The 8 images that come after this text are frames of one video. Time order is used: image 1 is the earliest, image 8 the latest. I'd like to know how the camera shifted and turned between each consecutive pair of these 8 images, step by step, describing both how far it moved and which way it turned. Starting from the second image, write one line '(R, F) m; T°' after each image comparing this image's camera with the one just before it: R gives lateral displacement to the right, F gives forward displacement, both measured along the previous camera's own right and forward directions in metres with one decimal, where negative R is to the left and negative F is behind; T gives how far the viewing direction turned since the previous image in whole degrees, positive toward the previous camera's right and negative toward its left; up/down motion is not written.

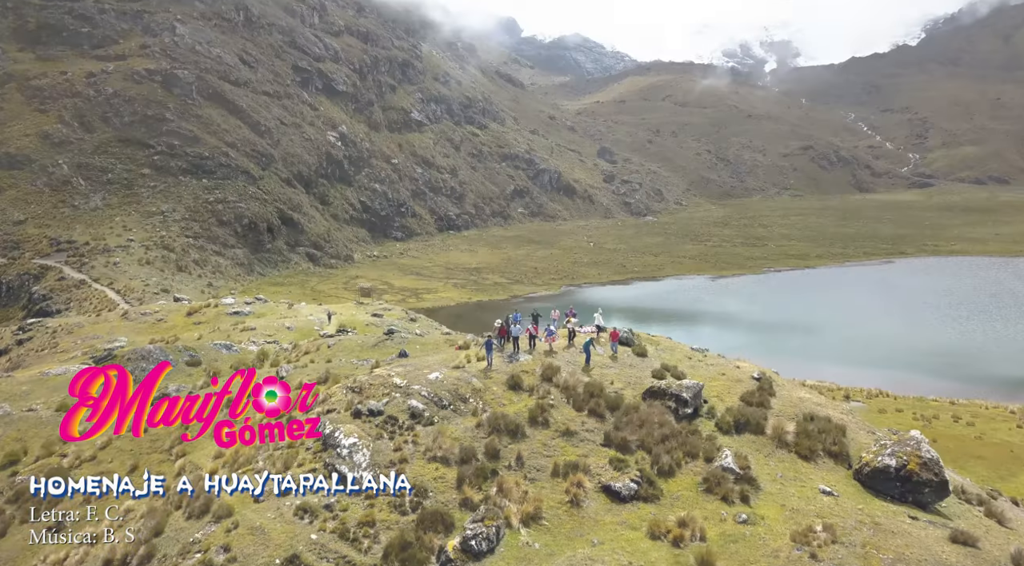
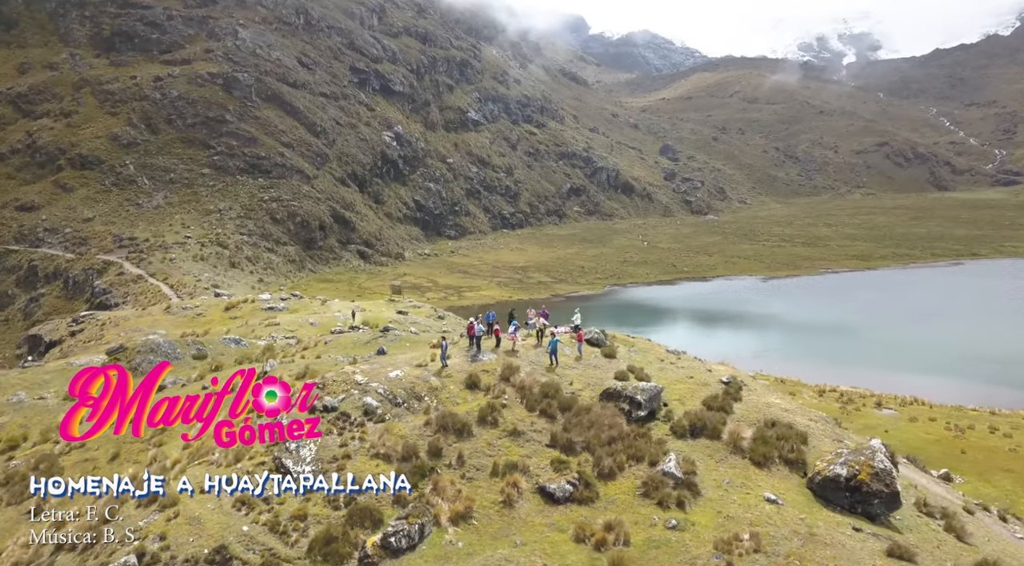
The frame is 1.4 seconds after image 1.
(+3.2, +0.2) m; -3°
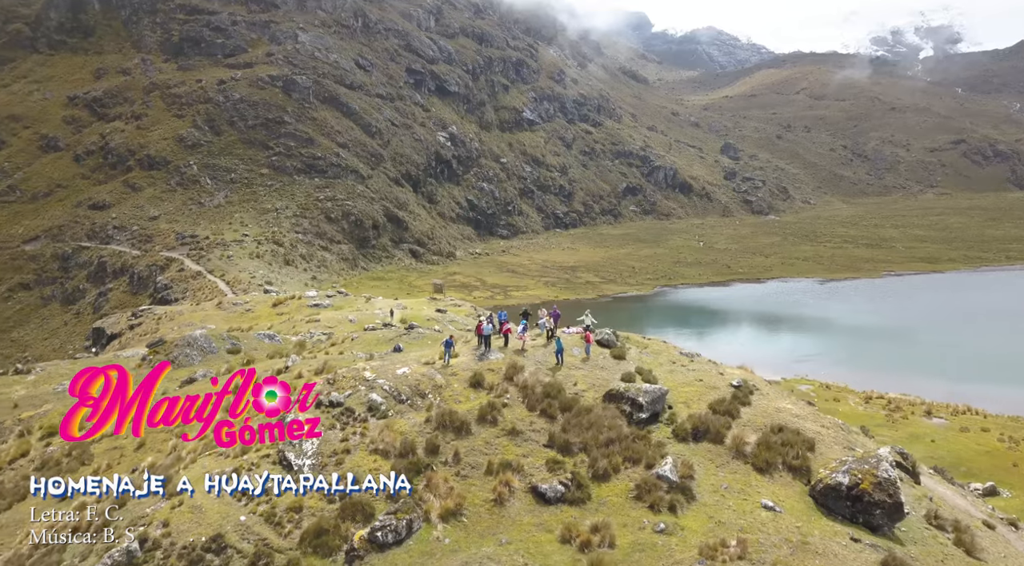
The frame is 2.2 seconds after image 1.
(+1.6, 0.0) m; -4°
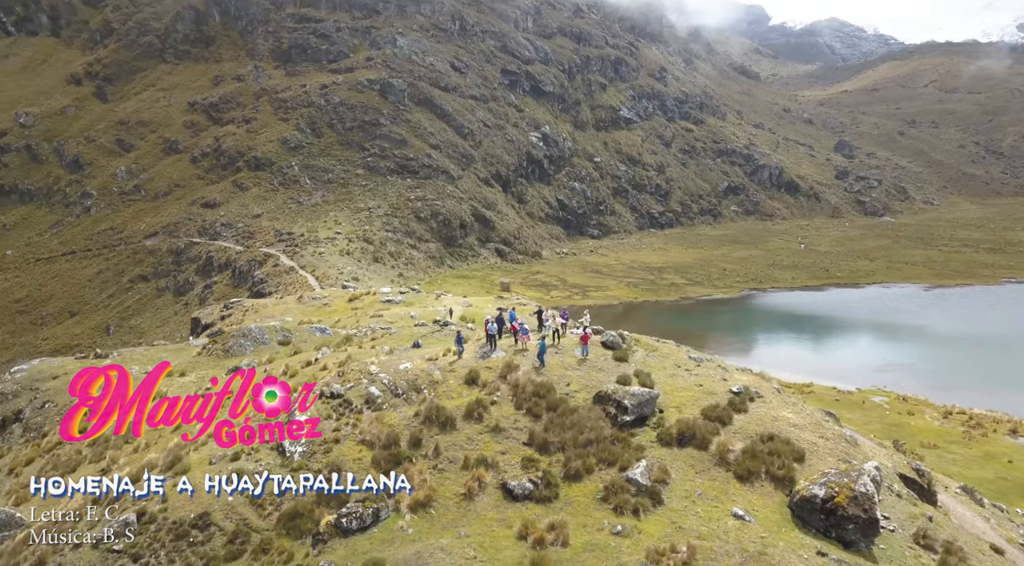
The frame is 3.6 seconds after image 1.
(+3.2, -0.2) m; -6°
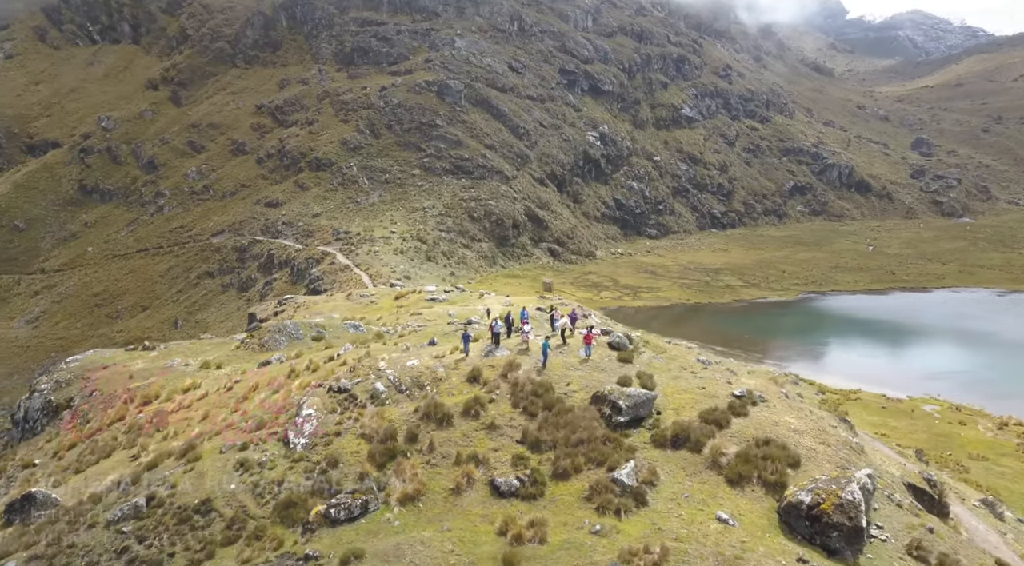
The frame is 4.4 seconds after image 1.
(+1.9, -0.2) m; -4°
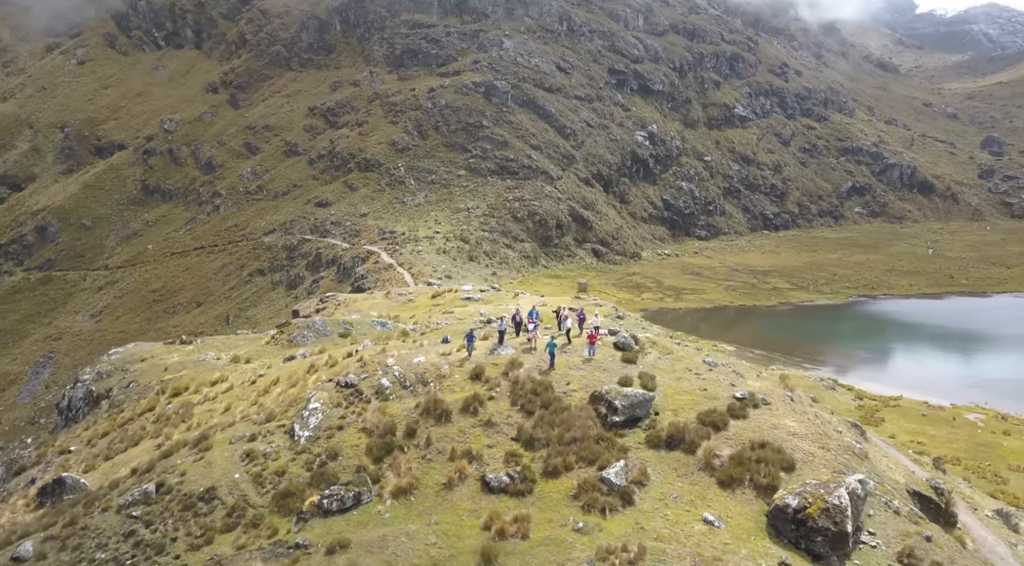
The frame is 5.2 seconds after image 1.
(+1.5, -0.3) m; -3°
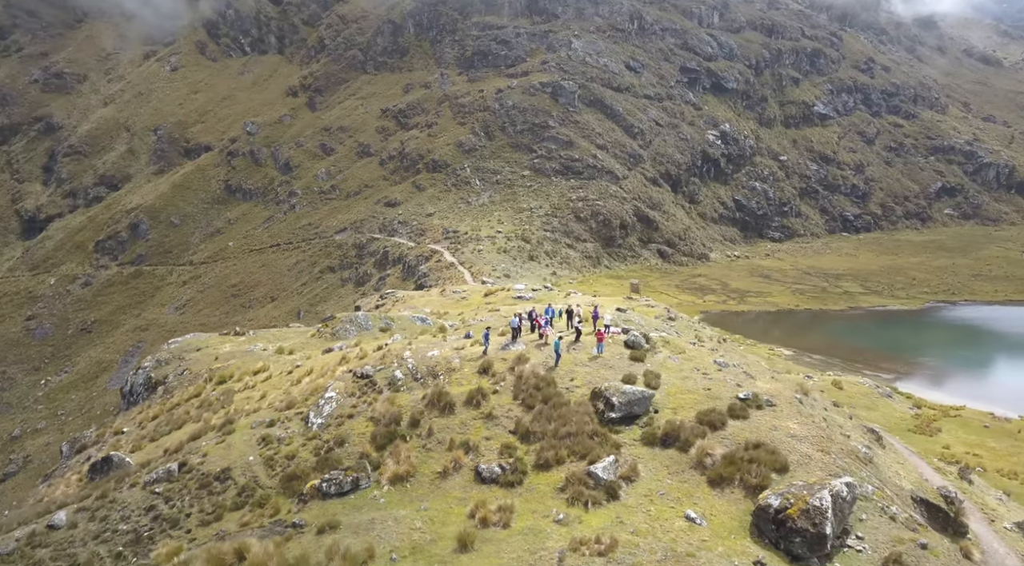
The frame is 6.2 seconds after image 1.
(+2.1, -0.5) m; -5°
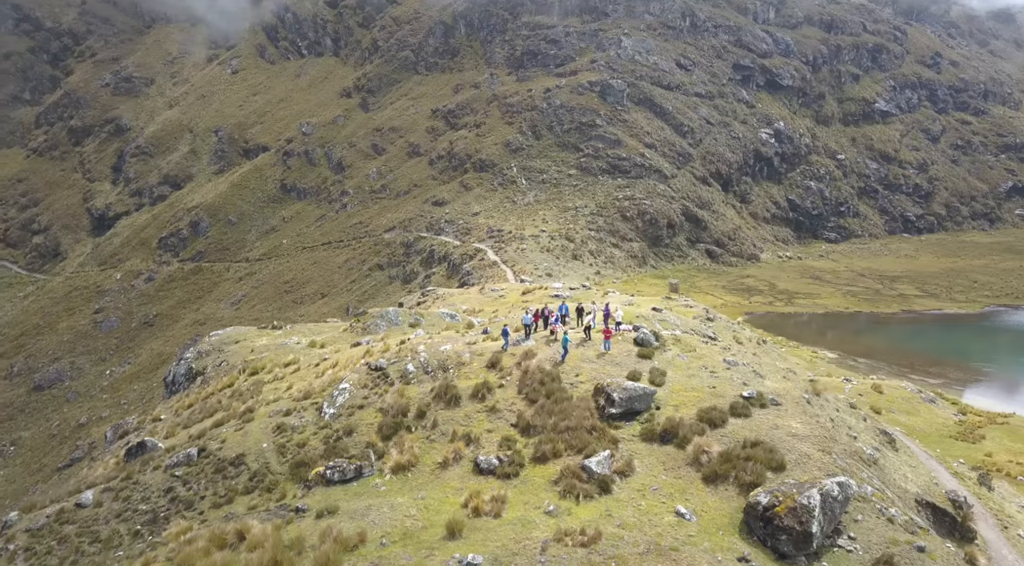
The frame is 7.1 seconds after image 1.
(+1.5, -0.4) m; -4°
